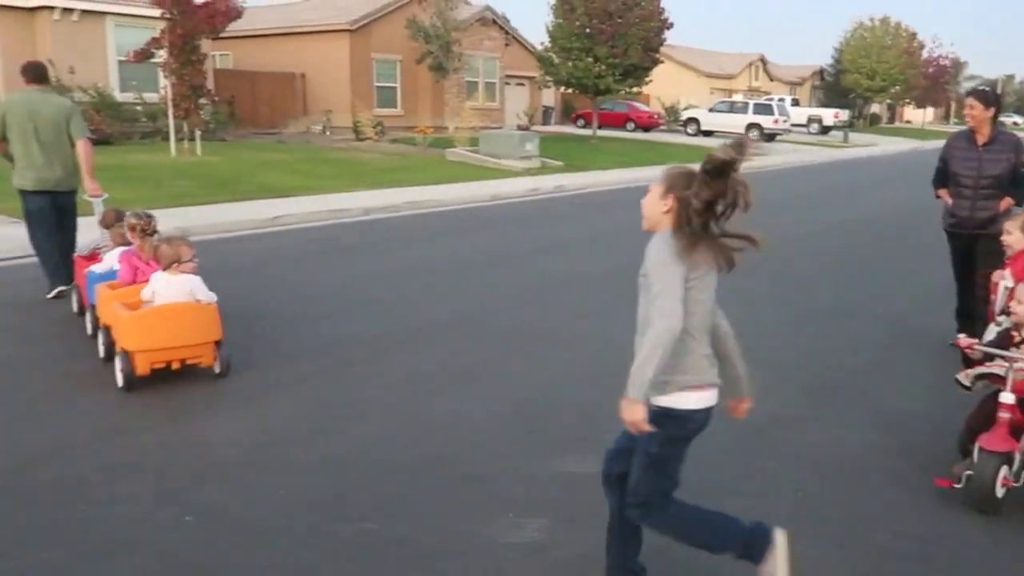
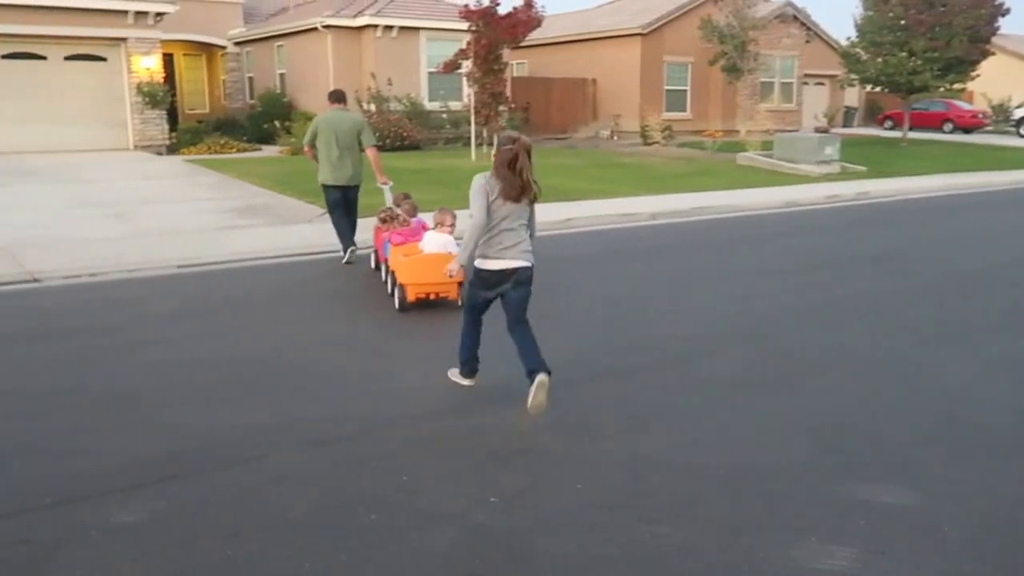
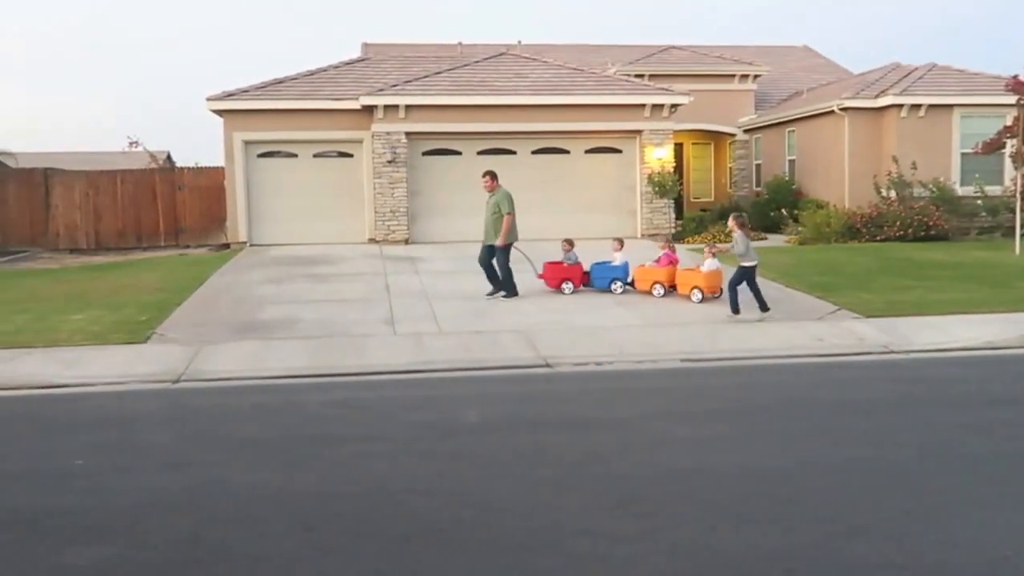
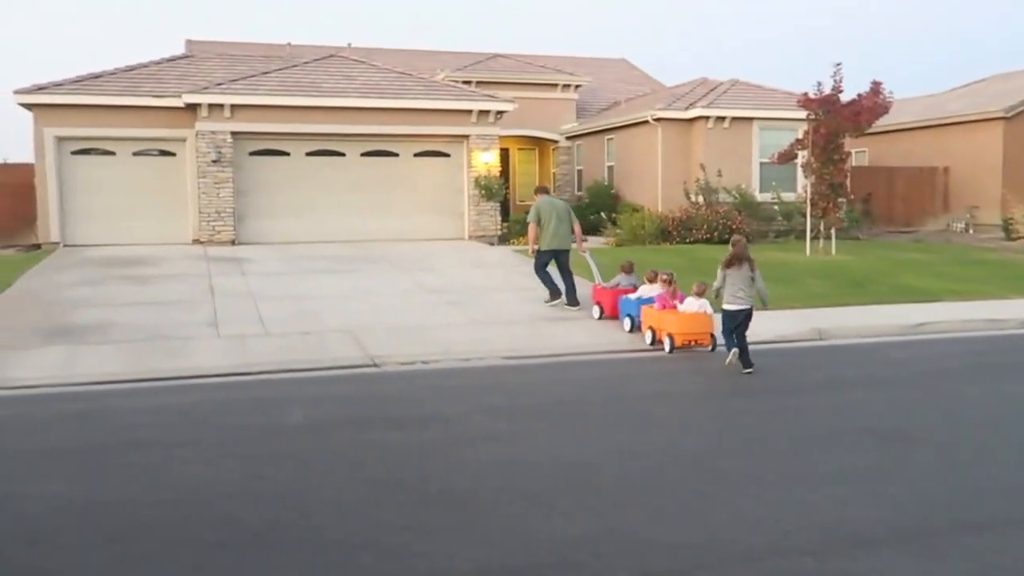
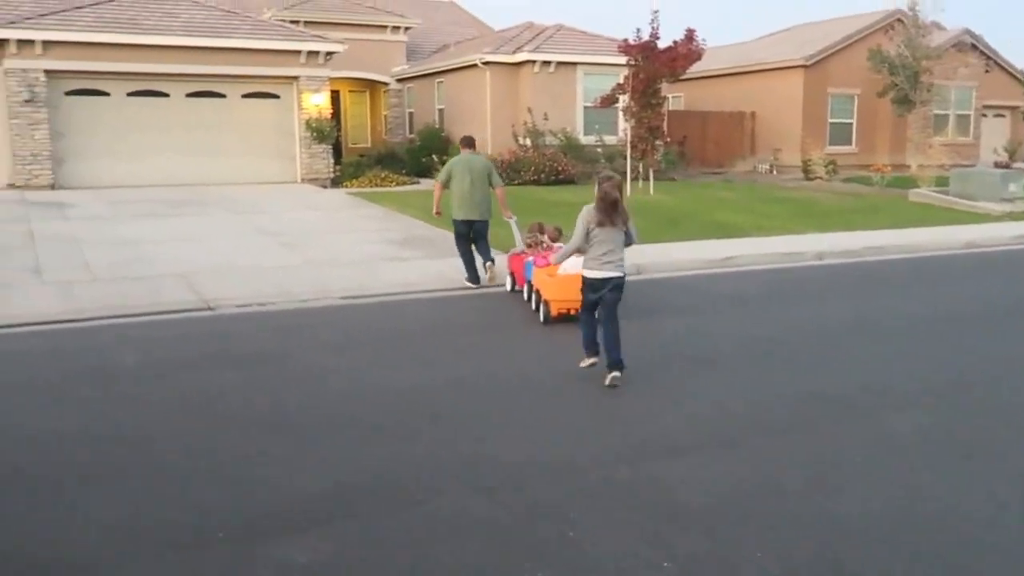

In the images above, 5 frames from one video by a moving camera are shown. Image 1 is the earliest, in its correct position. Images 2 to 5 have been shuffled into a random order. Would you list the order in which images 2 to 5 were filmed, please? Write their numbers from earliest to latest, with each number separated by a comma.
2, 5, 4, 3
